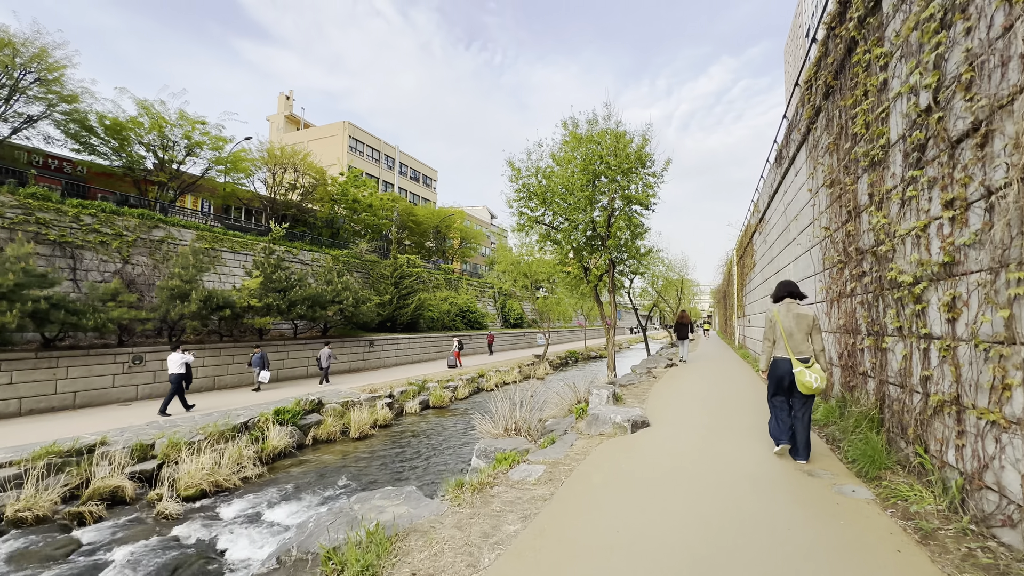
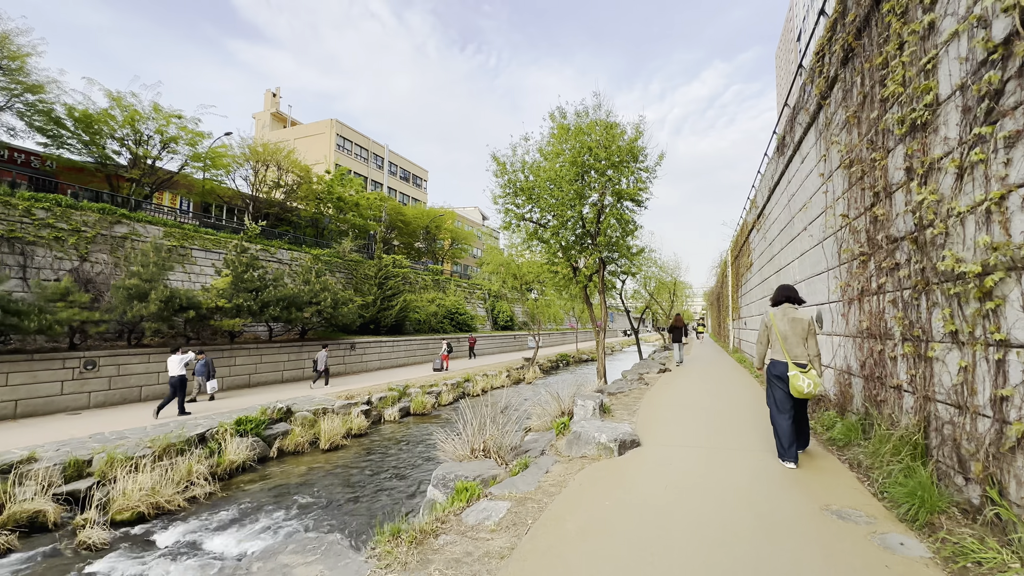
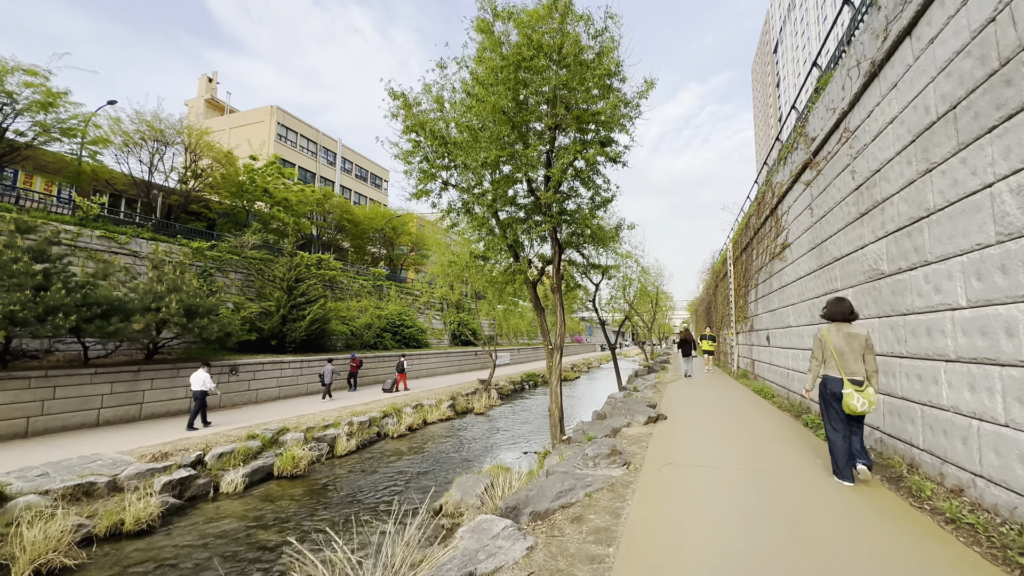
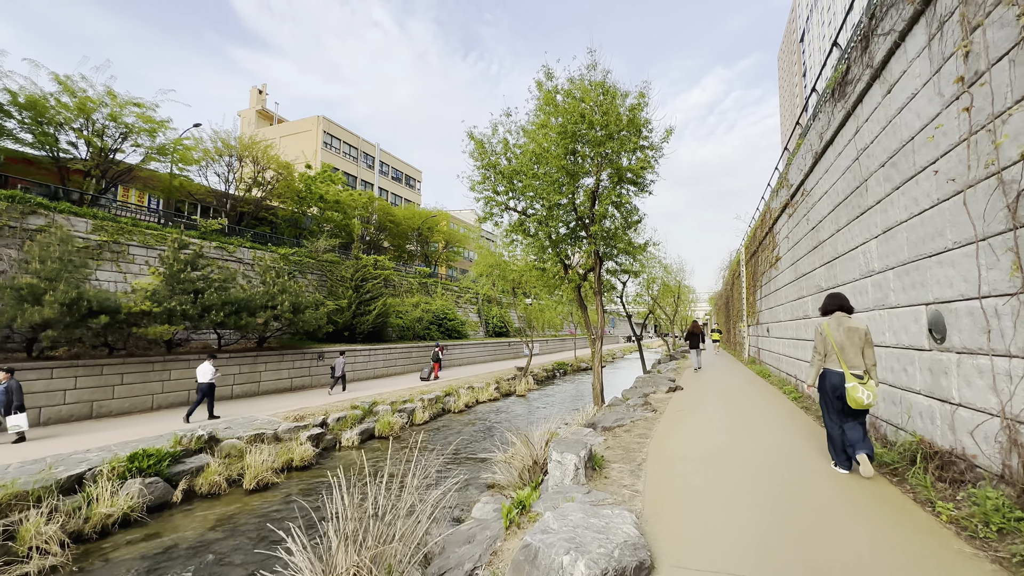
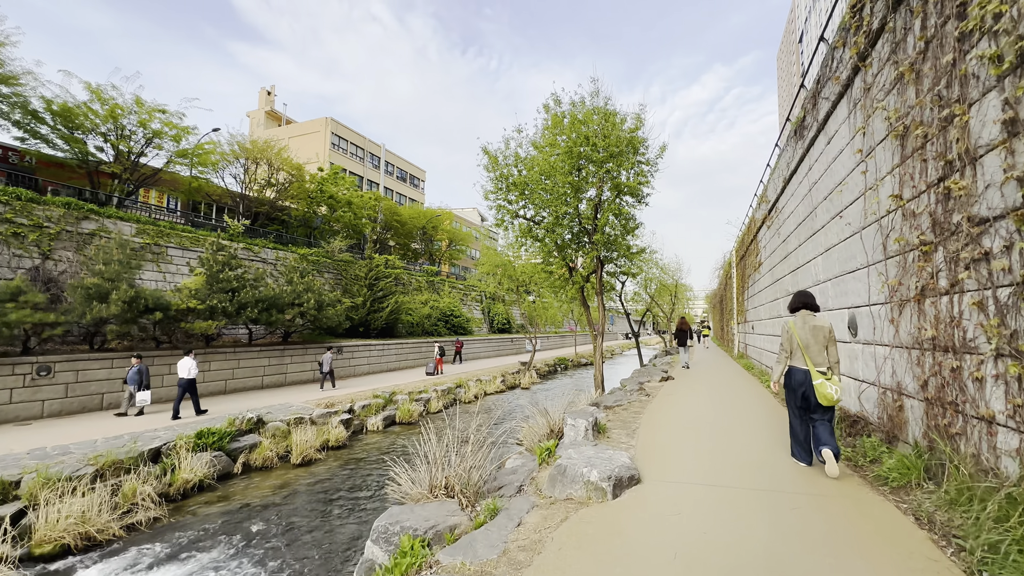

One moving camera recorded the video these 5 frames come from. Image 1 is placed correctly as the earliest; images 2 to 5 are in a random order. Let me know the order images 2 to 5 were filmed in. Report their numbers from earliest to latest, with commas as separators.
2, 5, 4, 3
